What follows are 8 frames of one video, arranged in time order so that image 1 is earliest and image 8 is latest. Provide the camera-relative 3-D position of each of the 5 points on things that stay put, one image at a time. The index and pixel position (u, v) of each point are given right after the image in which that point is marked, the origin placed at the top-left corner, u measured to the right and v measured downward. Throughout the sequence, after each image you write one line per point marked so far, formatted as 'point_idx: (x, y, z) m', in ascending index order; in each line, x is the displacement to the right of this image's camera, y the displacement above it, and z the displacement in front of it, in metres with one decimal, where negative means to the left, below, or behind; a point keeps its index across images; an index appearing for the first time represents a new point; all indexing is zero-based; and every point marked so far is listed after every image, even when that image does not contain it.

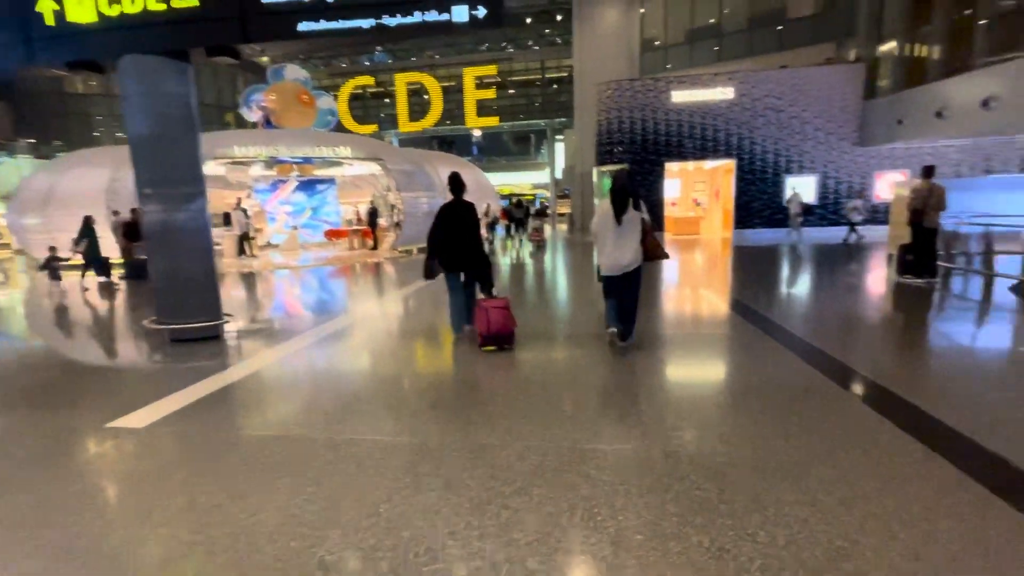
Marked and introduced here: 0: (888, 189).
0: (+11.5, +3.0, +14.4) m
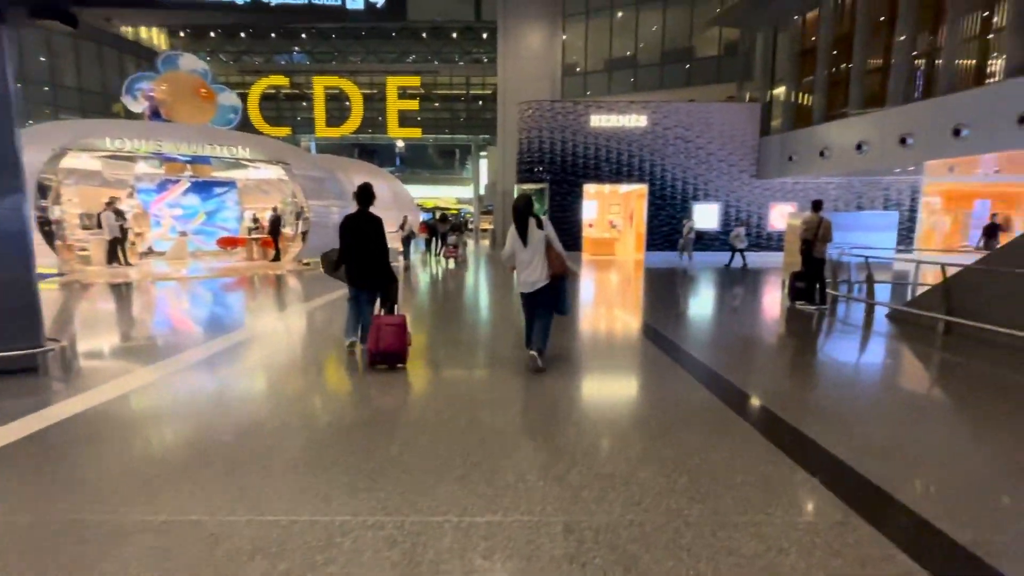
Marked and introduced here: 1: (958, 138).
0: (+9.0, +2.3, +15.8) m
1: (+9.2, +3.1, +9.8) m
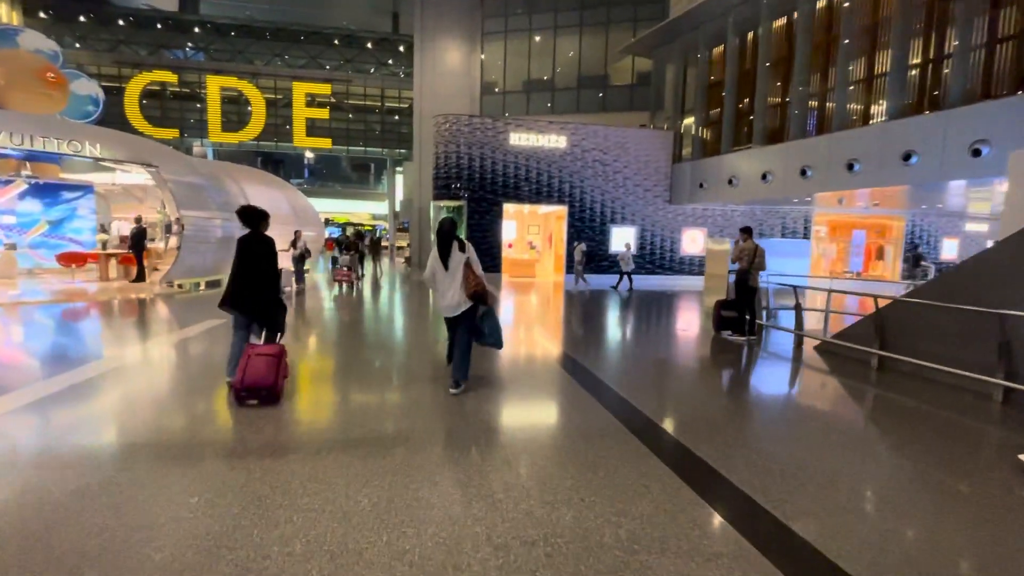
0: (+6.2, +1.5, +16.4) m
1: (+7.4, +2.6, +10.6) m
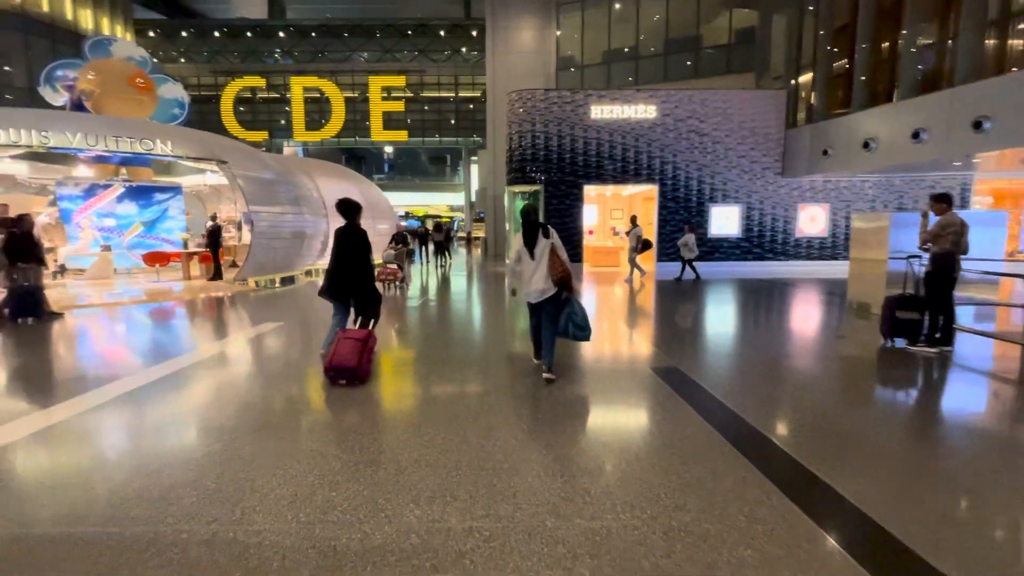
0: (+8.7, +1.9, +14.1) m
1: (+9.0, +2.8, +8.1) m
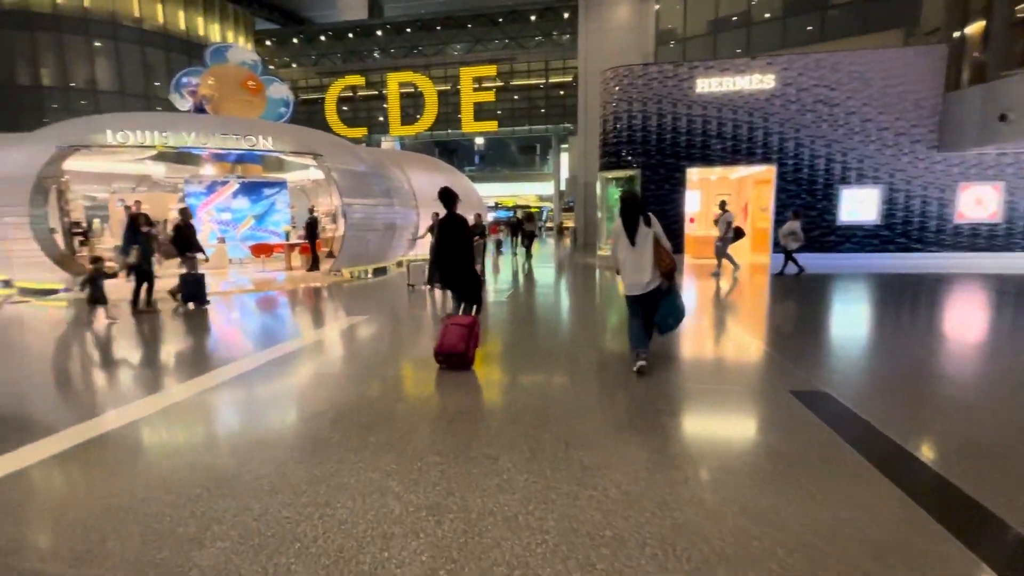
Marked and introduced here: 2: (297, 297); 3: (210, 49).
0: (+11.1, +2.0, +11.7) m
1: (+10.3, +2.8, +5.7) m
2: (-4.3, -0.2, +9.7) m
3: (-7.4, +5.9, +11.7) m
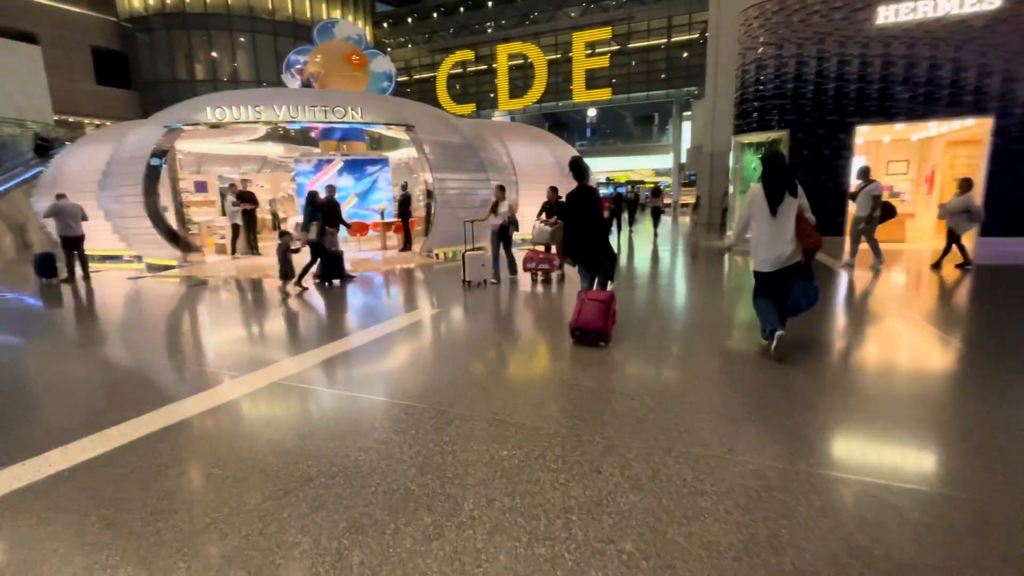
0: (+13.2, +1.9, +7.7) m
1: (+11.1, +2.5, +2.1) m
2: (-2.3, +0.2, +9.3) m
3: (-4.7, +6.5, +11.7) m
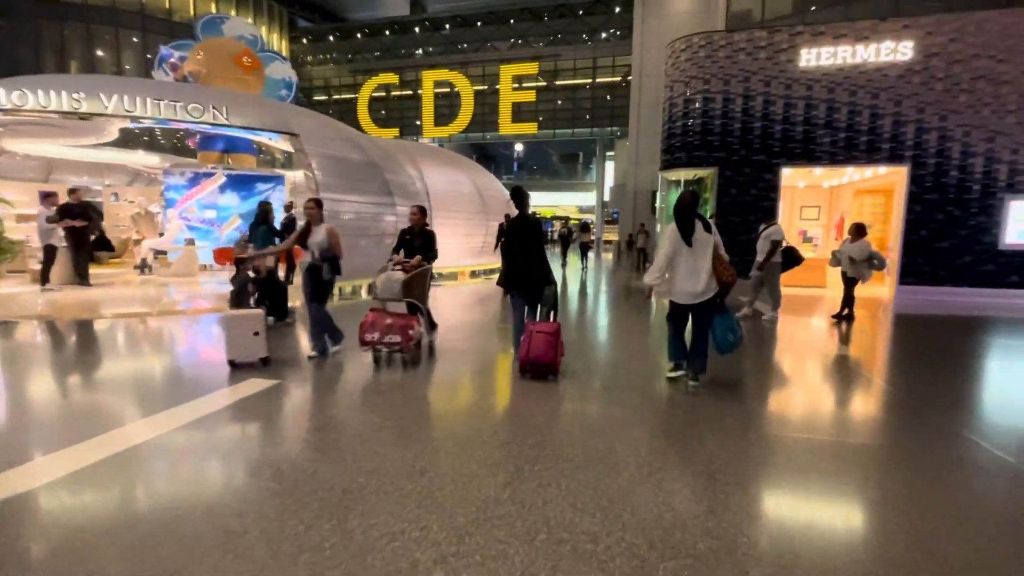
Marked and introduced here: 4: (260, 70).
0: (+11.8, +1.0, +8.6) m
1: (+10.5, +2.0, +2.7) m
2: (-3.9, -0.4, +7.7) m
3: (-6.5, +5.7, +10.1) m
4: (-5.3, +4.6, +10.0) m
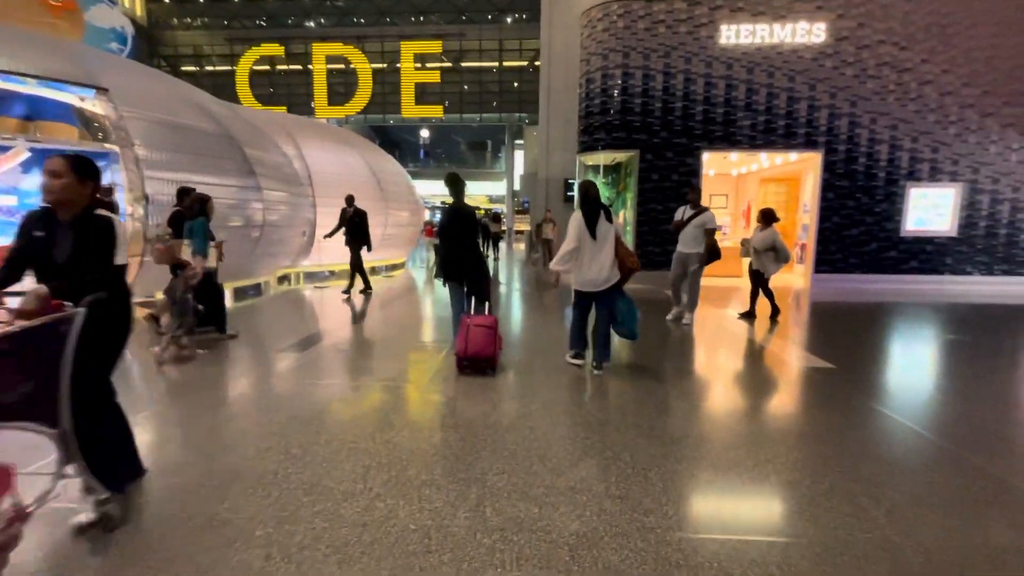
0: (+10.1, +1.4, +9.5) m
1: (+9.9, +2.2, +3.5) m
2: (-5.1, -0.6, +5.8) m
3: (-8.3, +5.5, +7.6) m
4: (-7.1, +4.4, +7.7) m
